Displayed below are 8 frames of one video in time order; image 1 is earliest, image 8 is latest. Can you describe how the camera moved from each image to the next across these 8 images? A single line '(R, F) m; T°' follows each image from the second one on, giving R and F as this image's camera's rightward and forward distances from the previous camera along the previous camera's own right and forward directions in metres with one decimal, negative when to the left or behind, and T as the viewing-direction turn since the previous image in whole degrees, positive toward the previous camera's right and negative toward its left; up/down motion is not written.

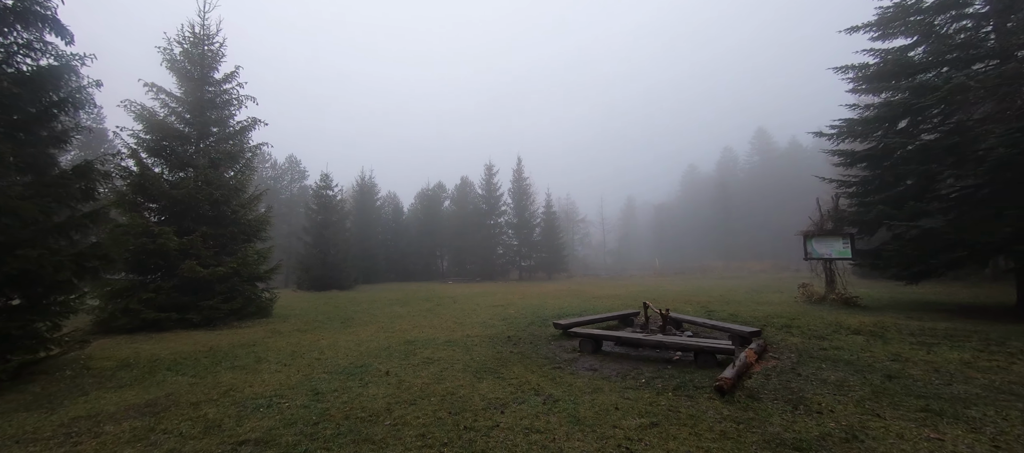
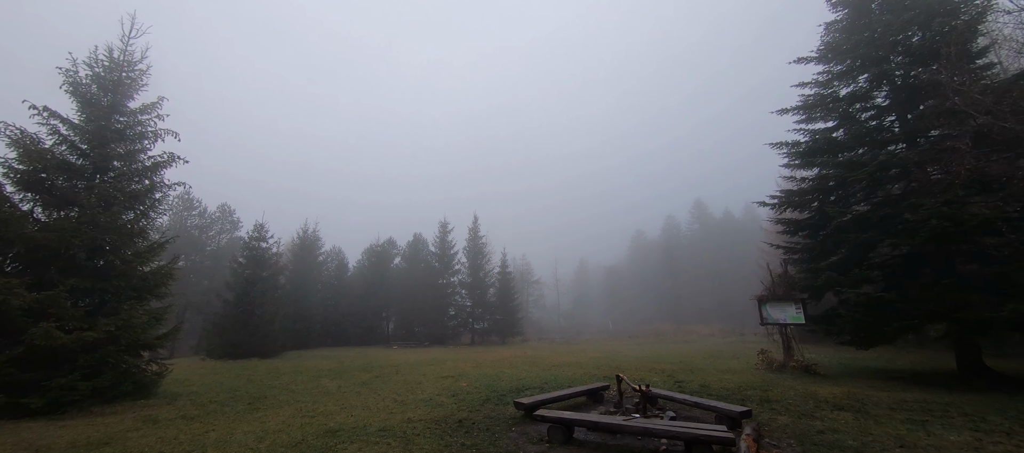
(0.0, +0.7) m; +6°
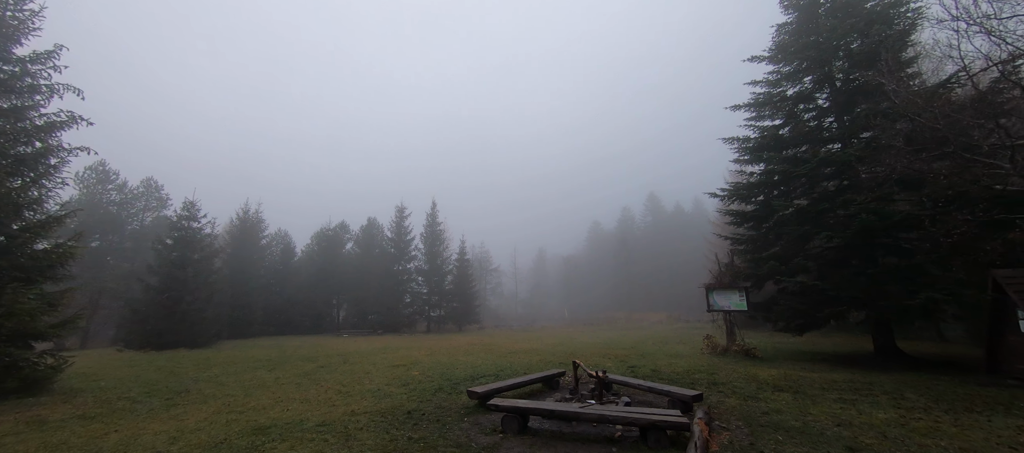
(0.0, +0.2) m; +6°
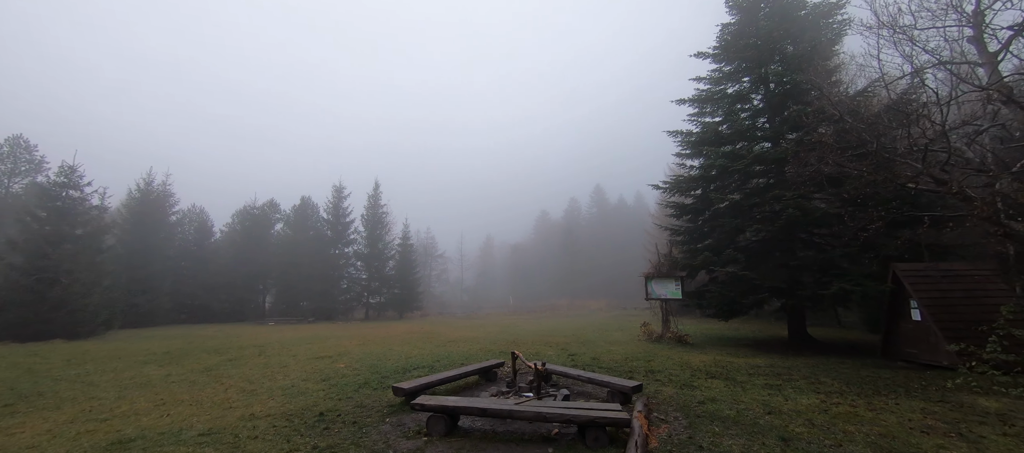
(+0.1, +0.4) m; +7°
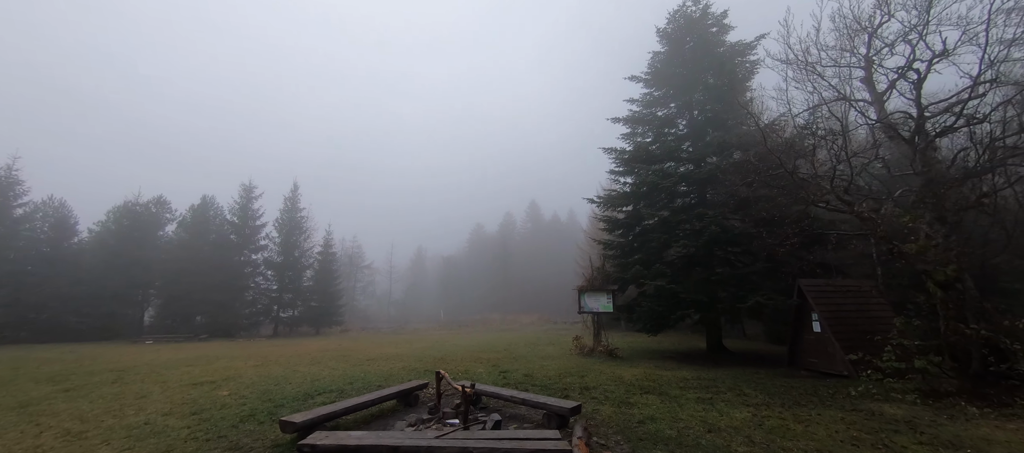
(+0.1, +0.5) m; +9°
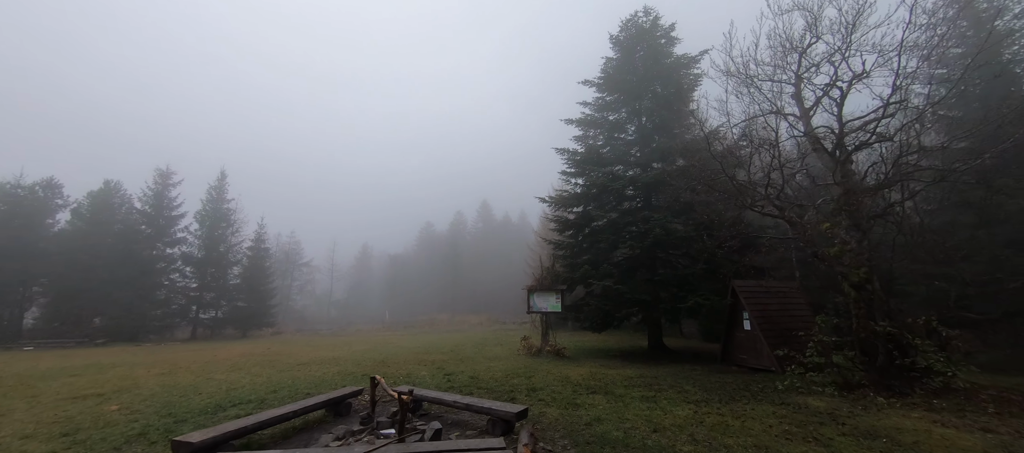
(0.0, +0.2) m; +7°
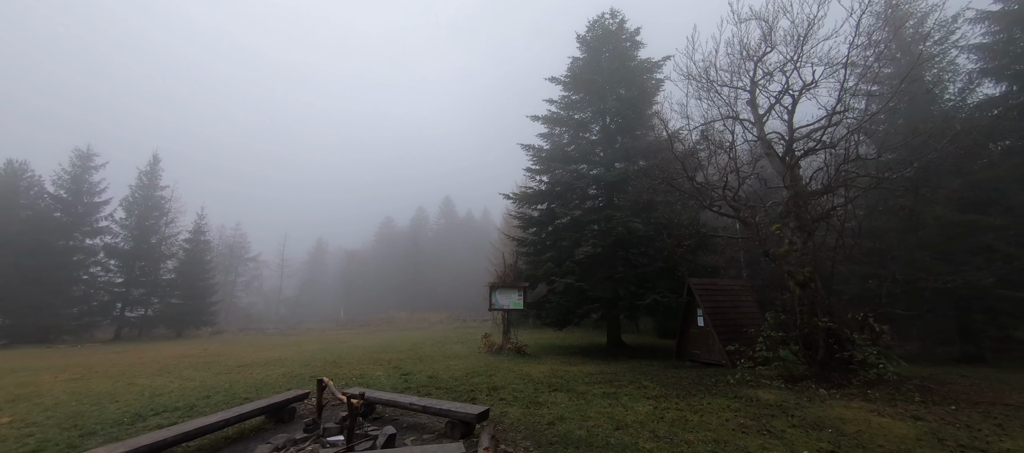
(0.0, +0.2) m; +5°
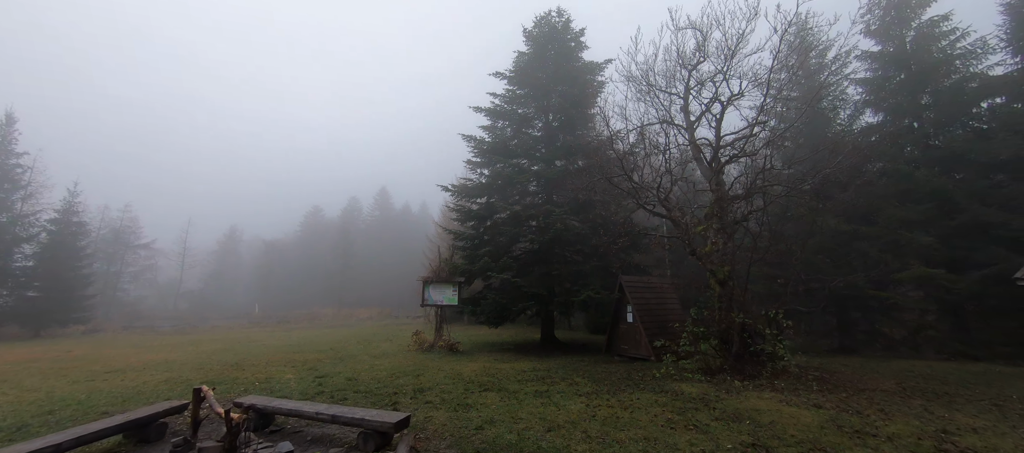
(+0.1, +0.3) m; +9°
